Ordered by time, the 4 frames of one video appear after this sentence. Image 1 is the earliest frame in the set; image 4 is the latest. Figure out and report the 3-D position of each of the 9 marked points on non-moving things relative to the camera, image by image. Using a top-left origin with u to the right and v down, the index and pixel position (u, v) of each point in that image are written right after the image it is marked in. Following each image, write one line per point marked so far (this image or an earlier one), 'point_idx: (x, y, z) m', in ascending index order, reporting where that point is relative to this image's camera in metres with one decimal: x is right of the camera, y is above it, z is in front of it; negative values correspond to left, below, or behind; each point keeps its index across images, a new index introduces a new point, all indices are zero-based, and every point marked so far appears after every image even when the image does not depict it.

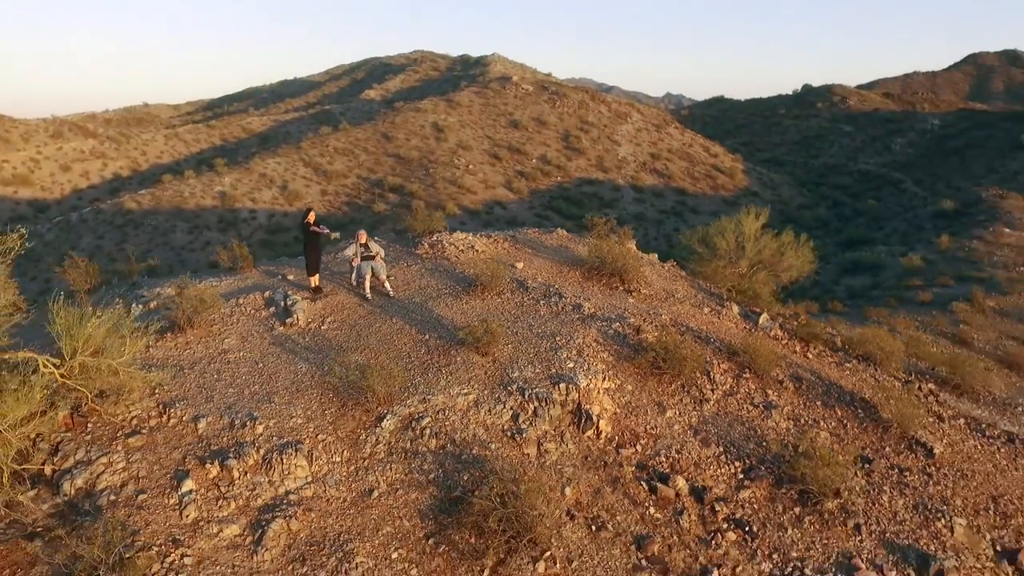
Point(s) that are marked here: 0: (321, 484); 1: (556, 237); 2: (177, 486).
0: (-1.6, -1.6, +6.3) m
1: (+0.8, +0.9, +13.4) m
2: (-2.6, -1.5, +6.0) m
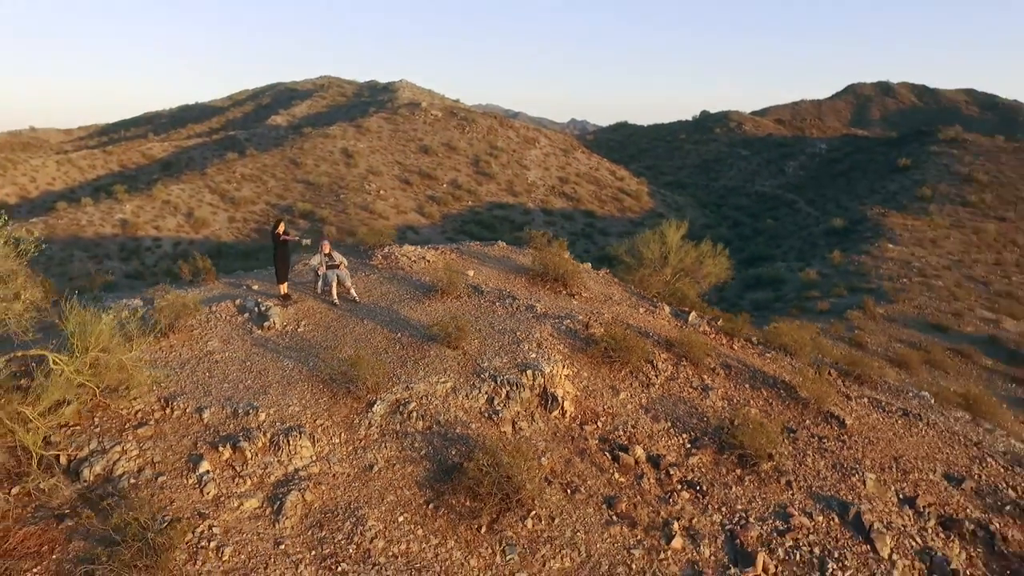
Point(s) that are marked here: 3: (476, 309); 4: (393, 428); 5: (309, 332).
0: (-1.7, -1.6, +6.9) m
1: (-0.3, +0.7, +14.3) m
2: (-2.7, -1.5, +6.5) m
3: (-0.5, -0.3, +10.5) m
4: (-1.2, -1.4, +7.5) m
5: (-2.4, -0.5, +9.3) m
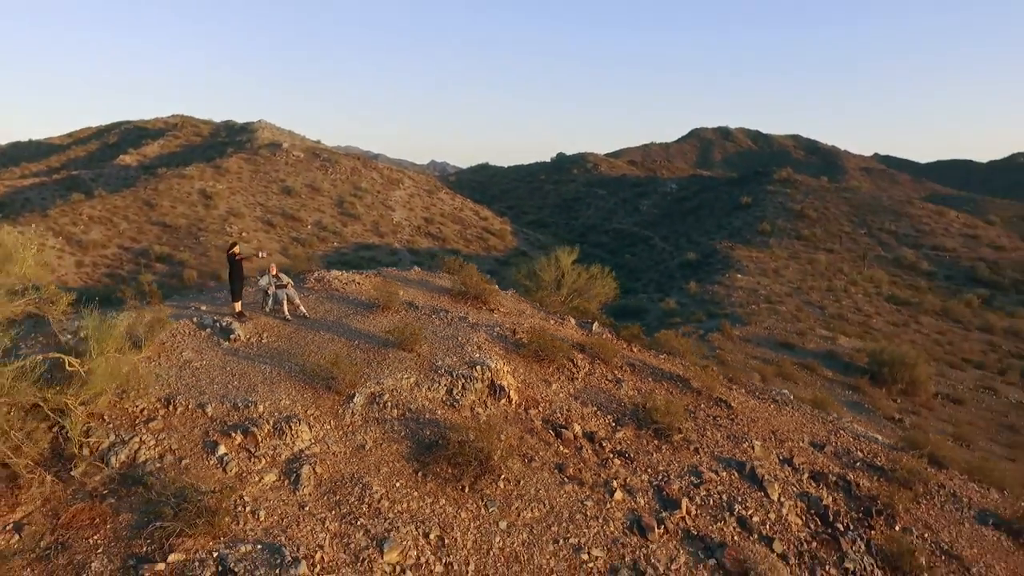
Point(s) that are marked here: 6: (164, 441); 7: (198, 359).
0: (-1.9, -1.6, +7.9) m
1: (-1.9, +0.3, +15.6) m
2: (-2.9, -1.6, +7.3) m
3: (-1.4, -0.5, +11.7) m
4: (-1.6, -1.4, +8.6) m
5: (-3.1, -0.7, +10.2) m
6: (-3.4, -1.5, +7.4) m
7: (-3.8, -0.9, +9.3) m
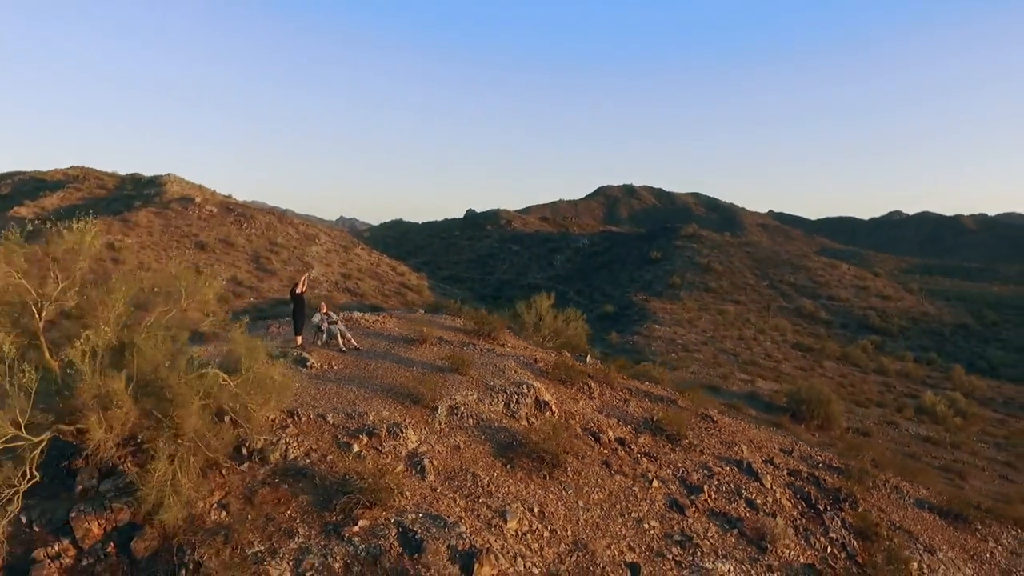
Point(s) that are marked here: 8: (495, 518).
0: (-1.1, -1.9, +9.6) m
1: (-1.9, -0.6, +17.4) m
2: (-1.9, -1.9, +9.0) m
3: (-1.0, -1.1, +13.5) m
4: (-0.8, -1.8, +10.4) m
5: (-2.5, -1.2, +11.8) m
6: (-2.4, -1.8, +9.0) m
7: (-3.1, -1.3, +10.9) m
8: (-0.2, -2.5, +8.4) m
